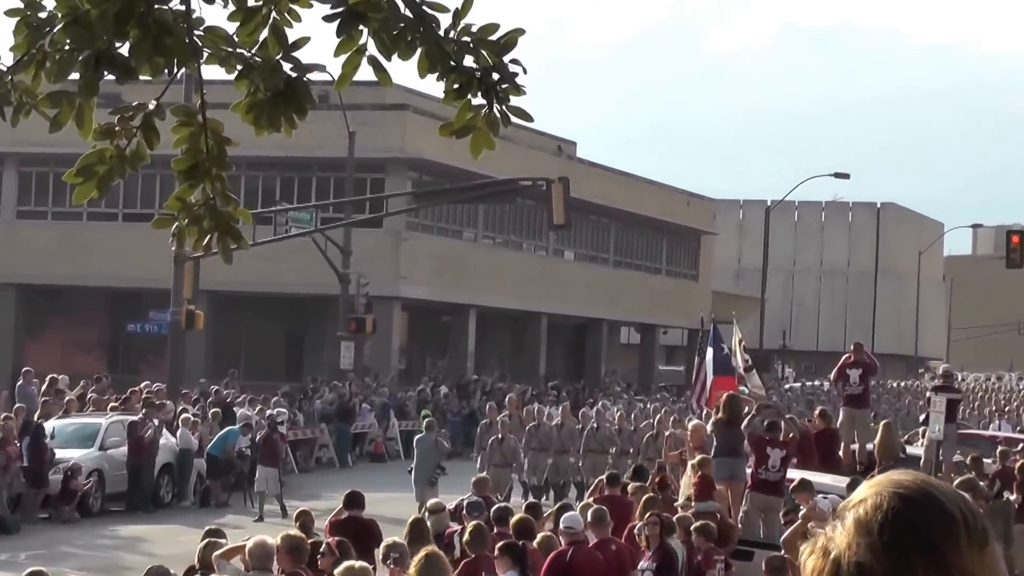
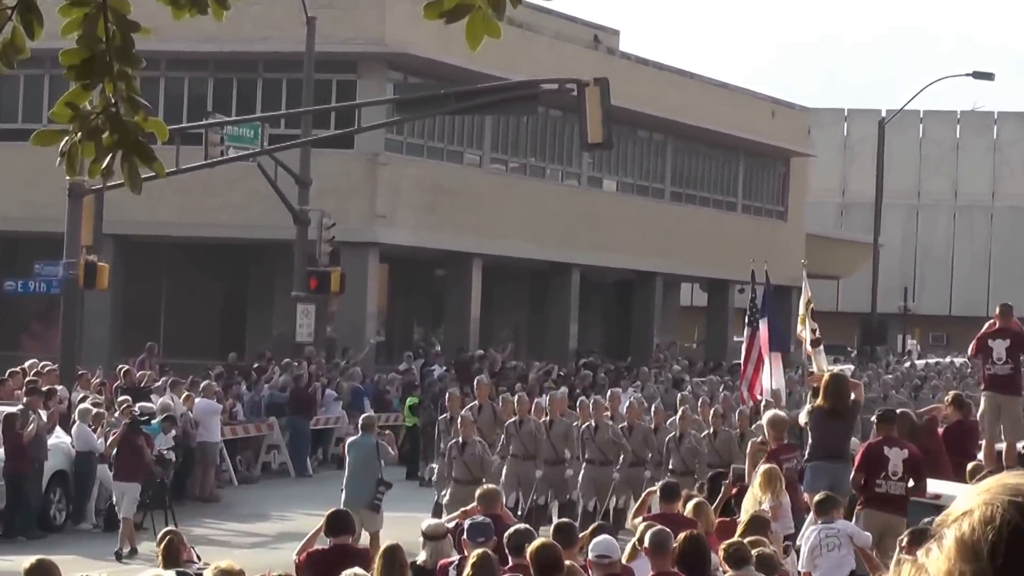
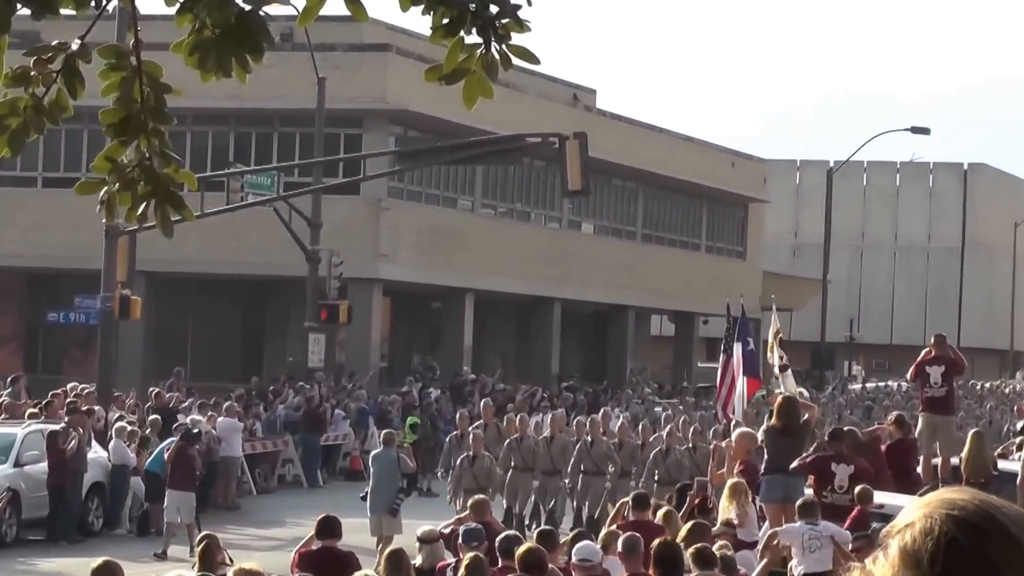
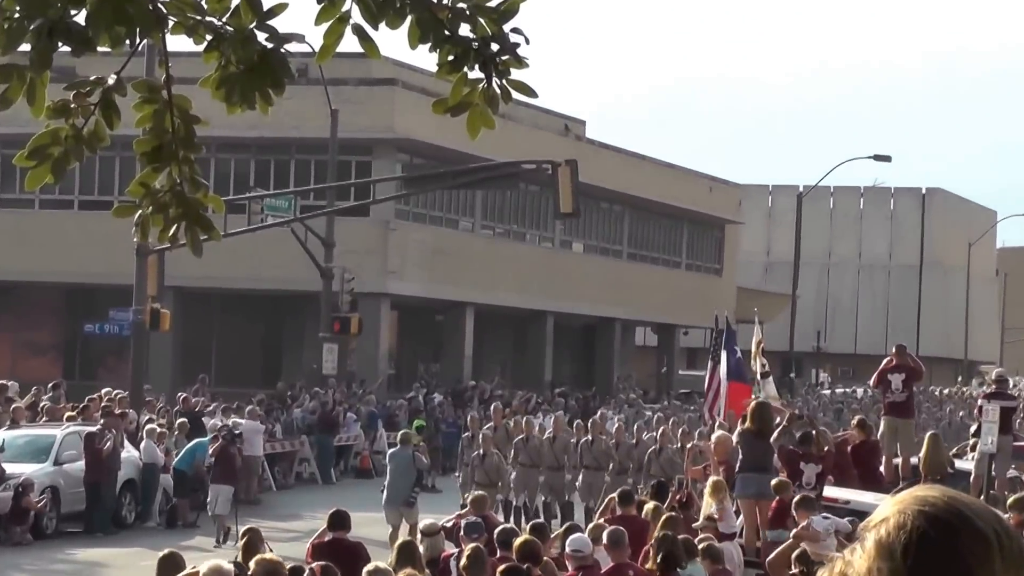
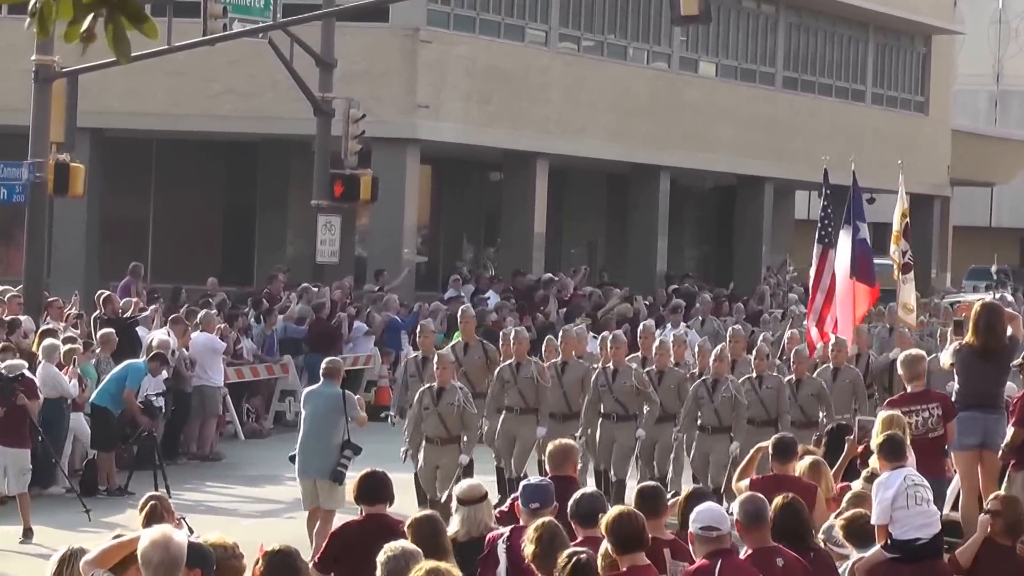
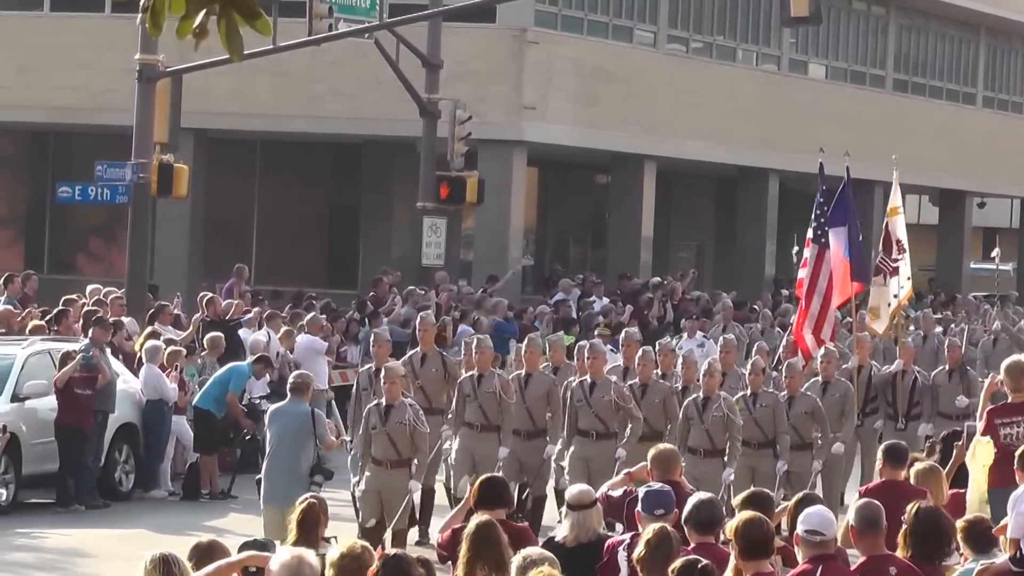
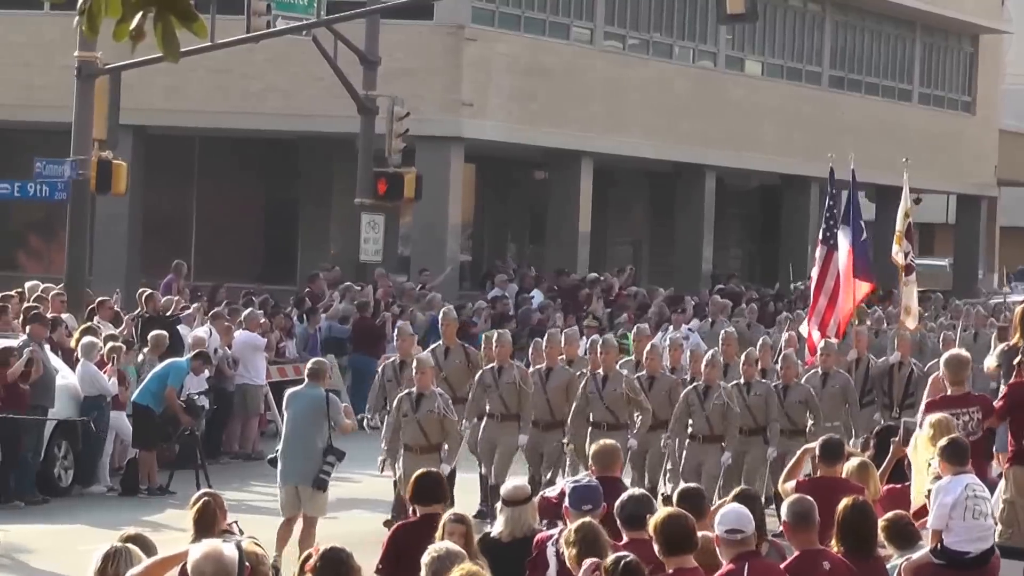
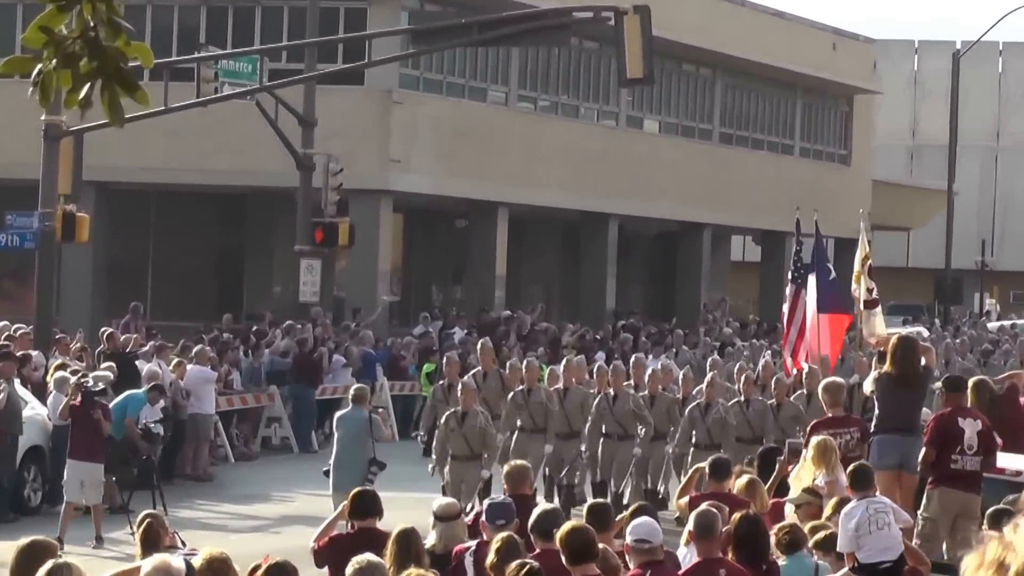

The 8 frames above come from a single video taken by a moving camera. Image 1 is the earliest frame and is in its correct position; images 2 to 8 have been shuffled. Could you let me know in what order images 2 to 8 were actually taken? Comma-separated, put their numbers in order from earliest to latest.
4, 3, 2, 8, 5, 7, 6
